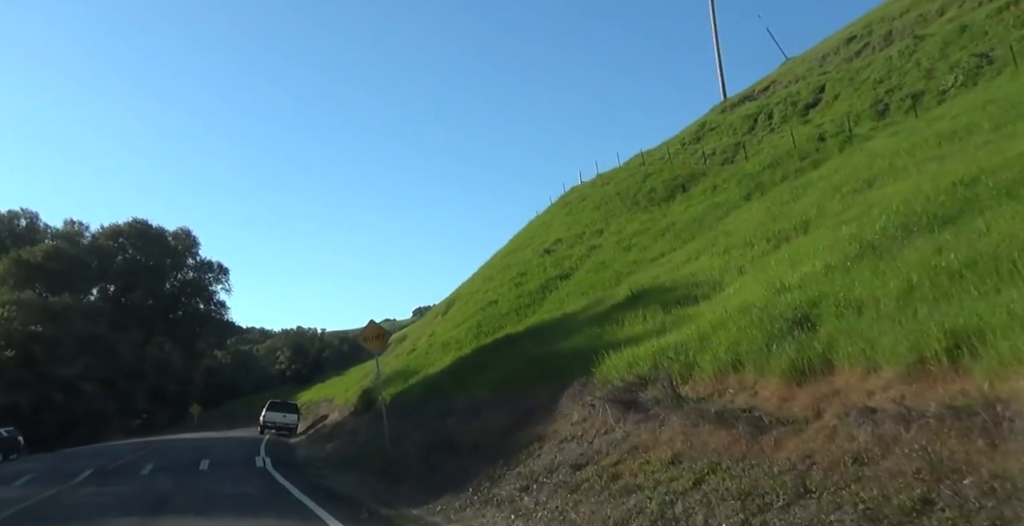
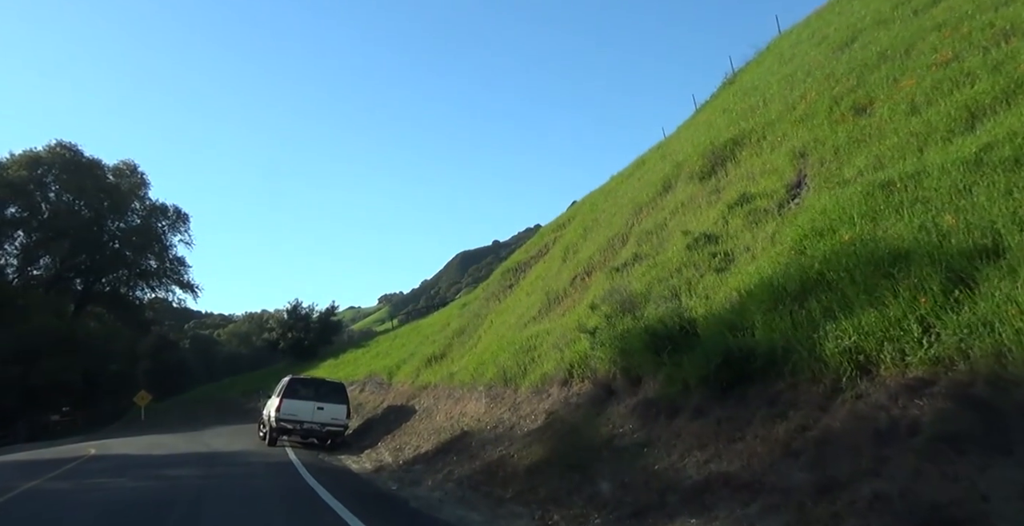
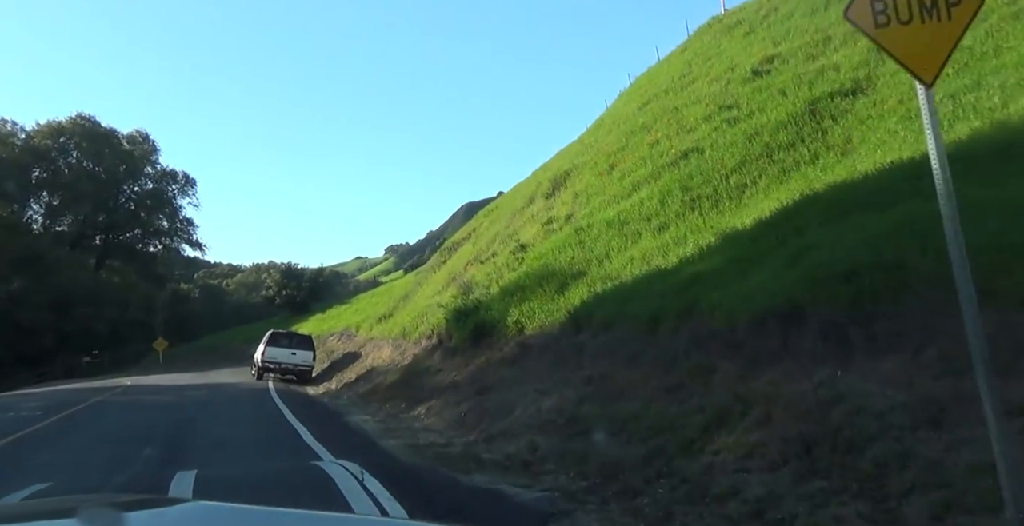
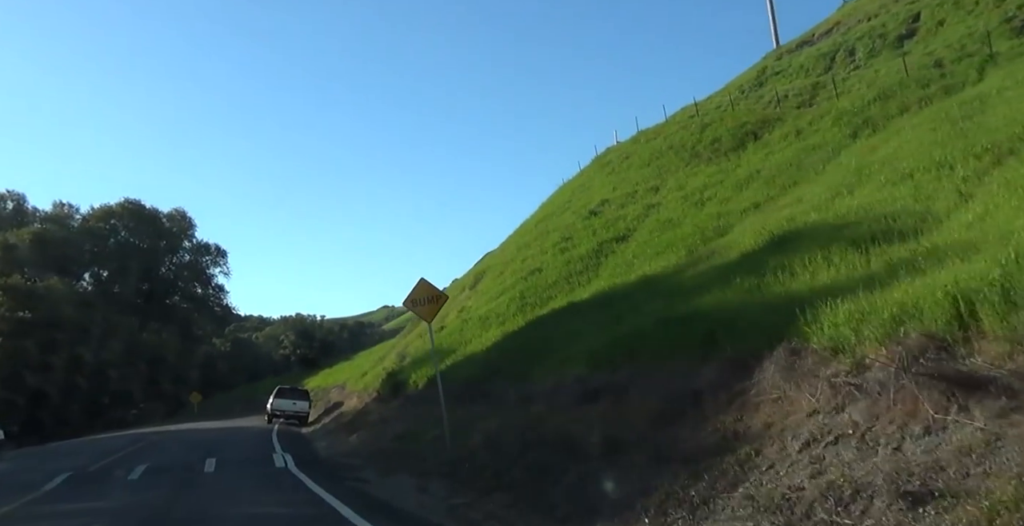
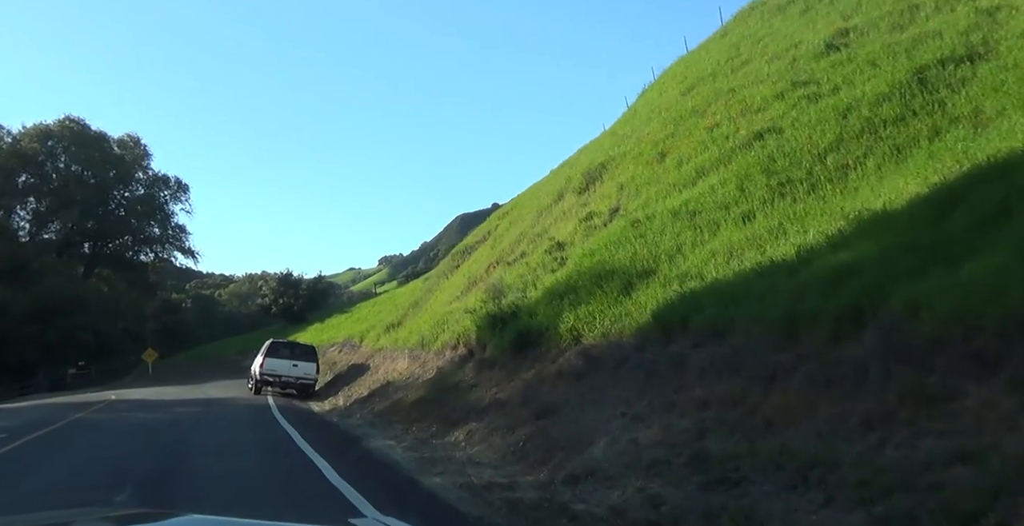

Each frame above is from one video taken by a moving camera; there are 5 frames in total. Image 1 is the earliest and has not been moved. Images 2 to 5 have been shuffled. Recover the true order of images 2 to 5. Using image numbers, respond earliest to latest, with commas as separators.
4, 3, 5, 2
